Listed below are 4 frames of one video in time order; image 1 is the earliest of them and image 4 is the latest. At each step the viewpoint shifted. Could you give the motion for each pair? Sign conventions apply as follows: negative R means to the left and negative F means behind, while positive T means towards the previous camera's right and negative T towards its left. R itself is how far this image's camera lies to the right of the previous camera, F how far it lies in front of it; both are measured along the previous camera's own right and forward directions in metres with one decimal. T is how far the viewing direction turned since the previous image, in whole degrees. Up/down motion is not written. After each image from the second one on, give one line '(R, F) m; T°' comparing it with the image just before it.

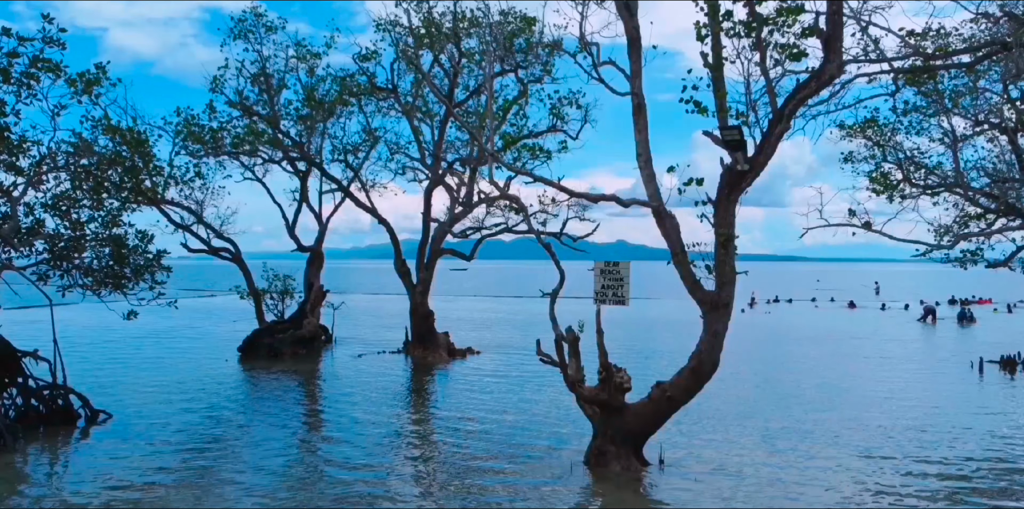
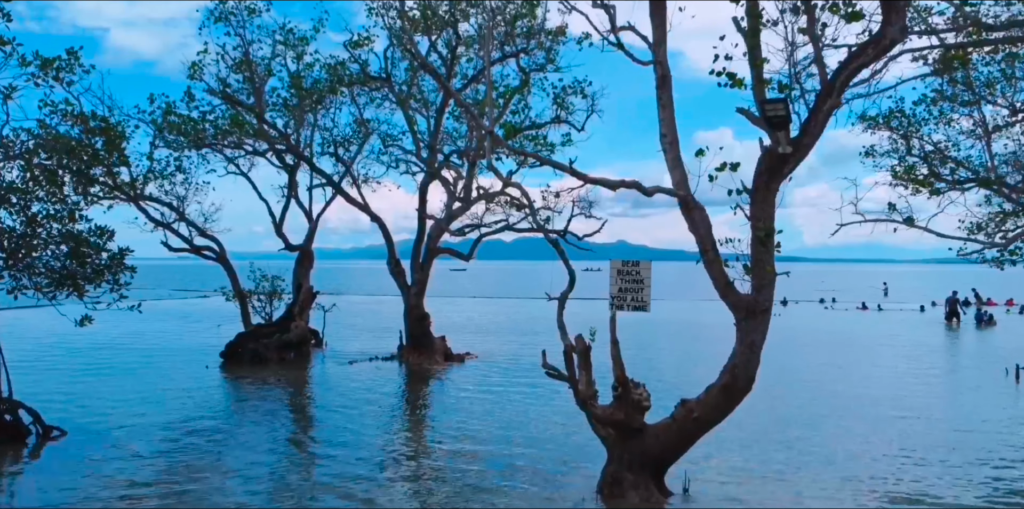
(0.0, +1.6) m; 0°
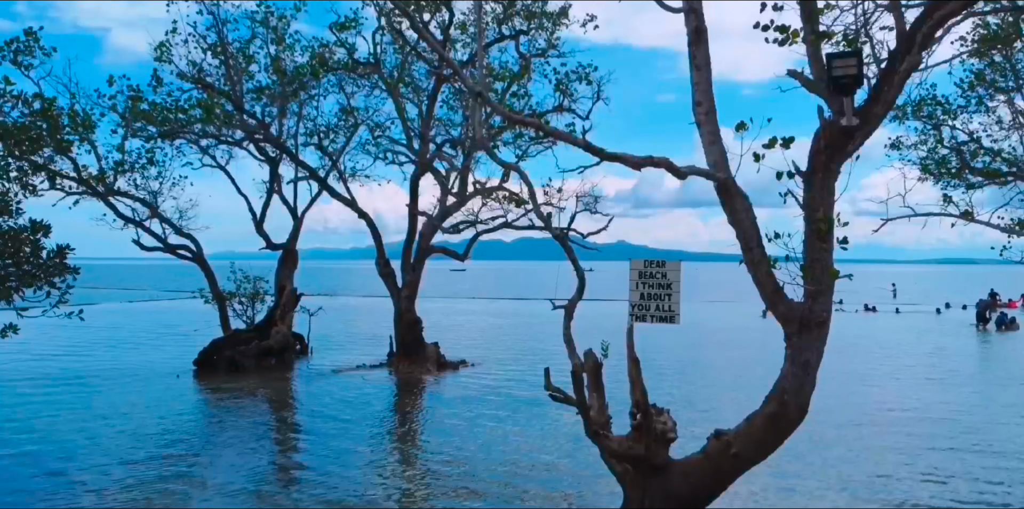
(0.0, +1.9) m; 0°
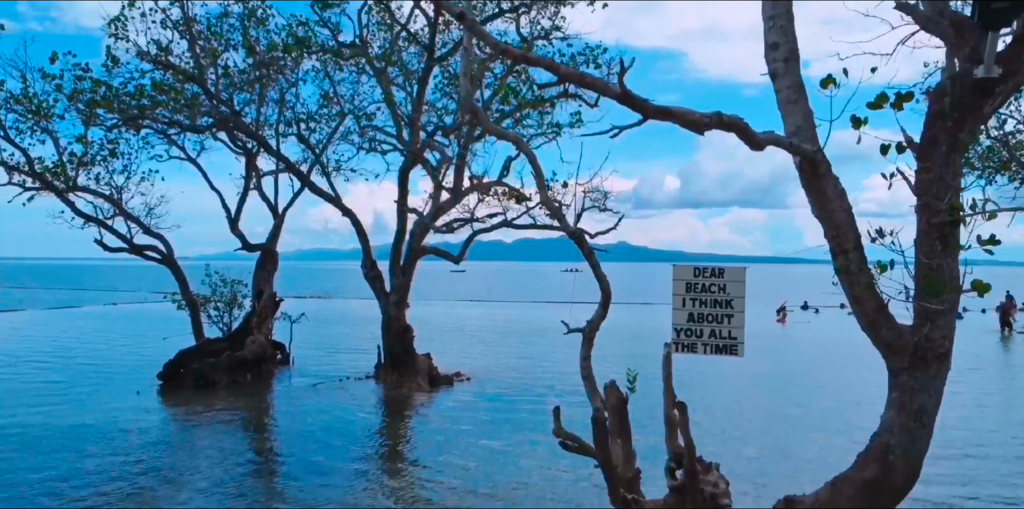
(0.0, +2.2) m; 0°
